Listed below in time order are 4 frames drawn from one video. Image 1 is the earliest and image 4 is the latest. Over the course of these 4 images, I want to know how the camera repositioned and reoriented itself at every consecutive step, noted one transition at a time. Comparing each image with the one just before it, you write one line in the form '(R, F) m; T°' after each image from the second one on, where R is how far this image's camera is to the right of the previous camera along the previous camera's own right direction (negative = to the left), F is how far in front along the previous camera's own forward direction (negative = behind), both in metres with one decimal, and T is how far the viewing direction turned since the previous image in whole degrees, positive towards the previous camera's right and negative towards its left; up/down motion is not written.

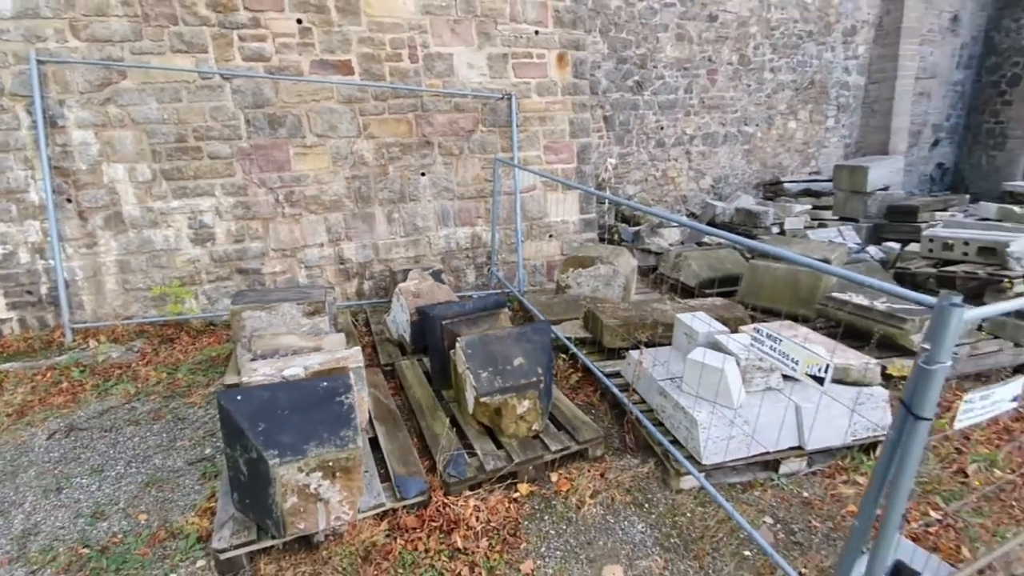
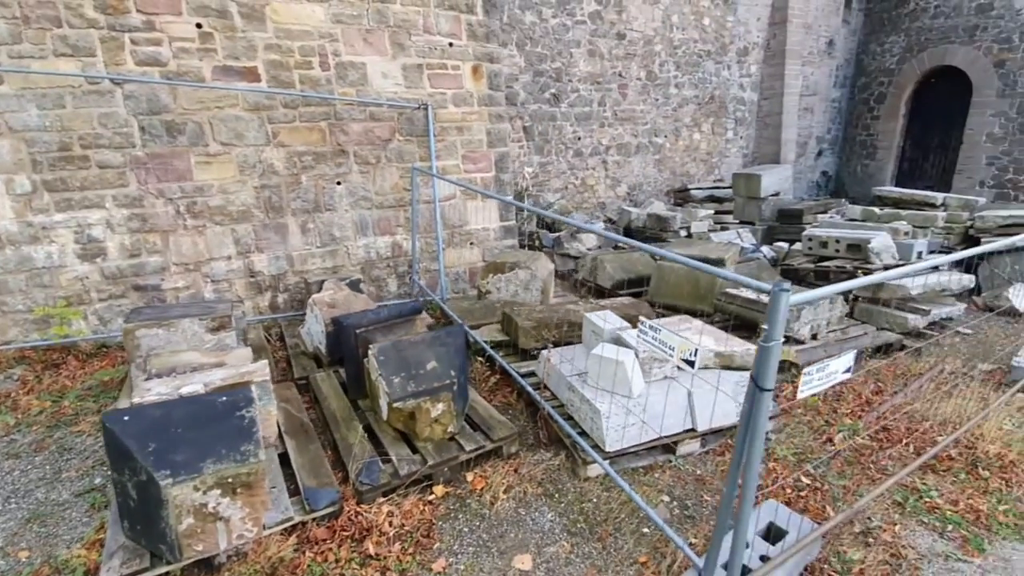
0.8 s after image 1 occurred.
(+0.1, -0.1) m; +8°
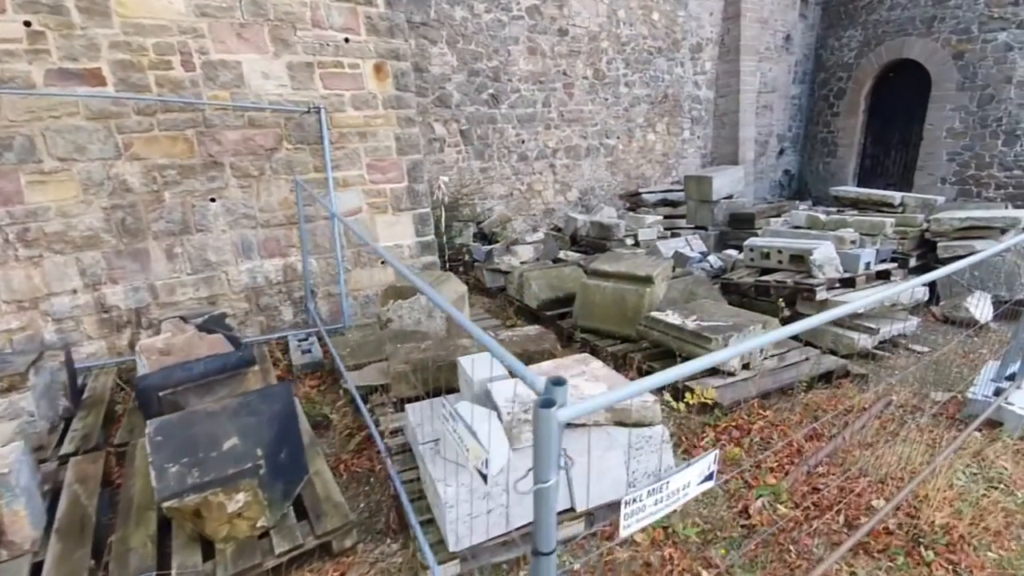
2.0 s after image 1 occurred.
(+0.6, +0.5) m; +2°
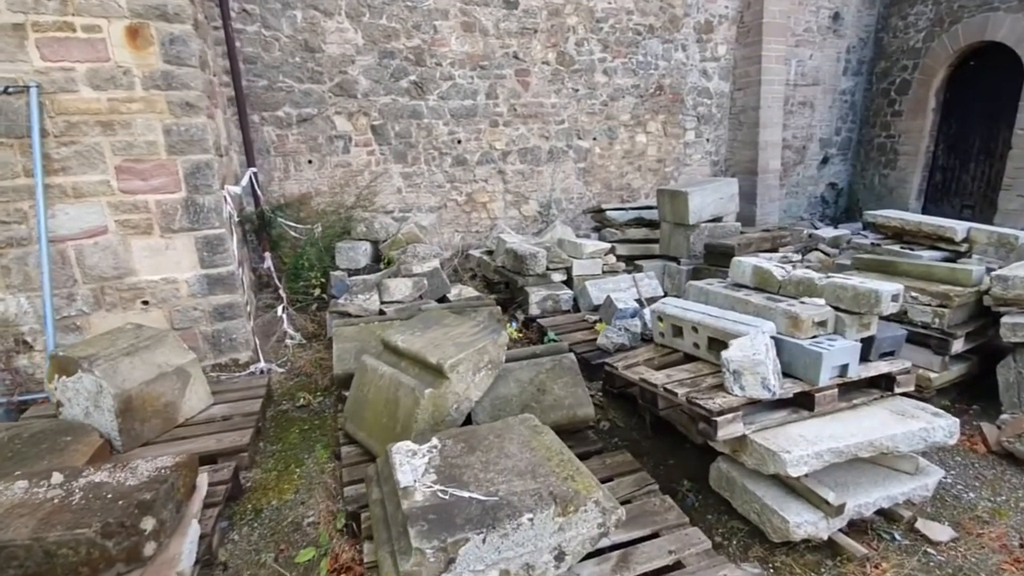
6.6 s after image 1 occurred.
(+1.5, +1.4) m; -7°
